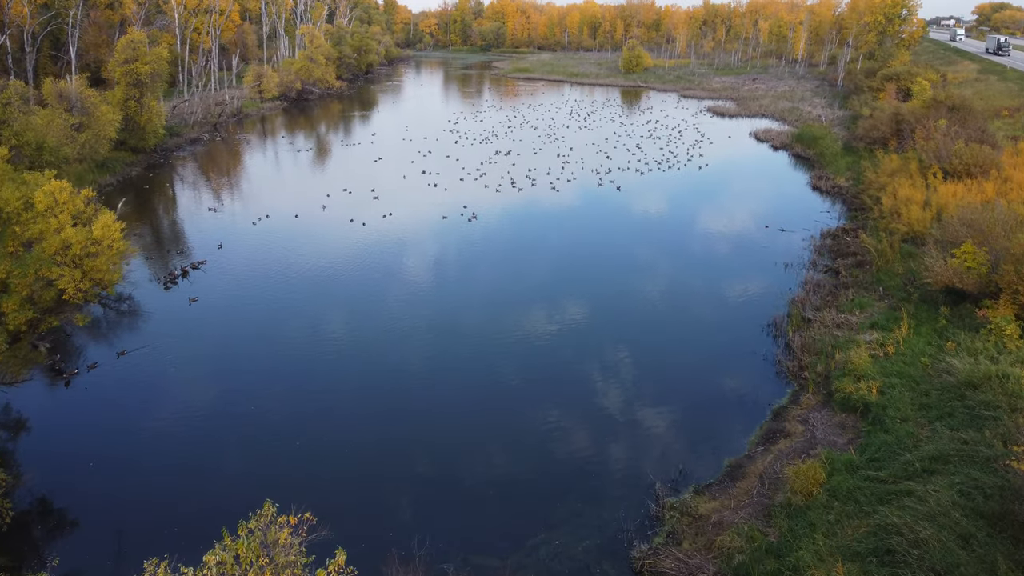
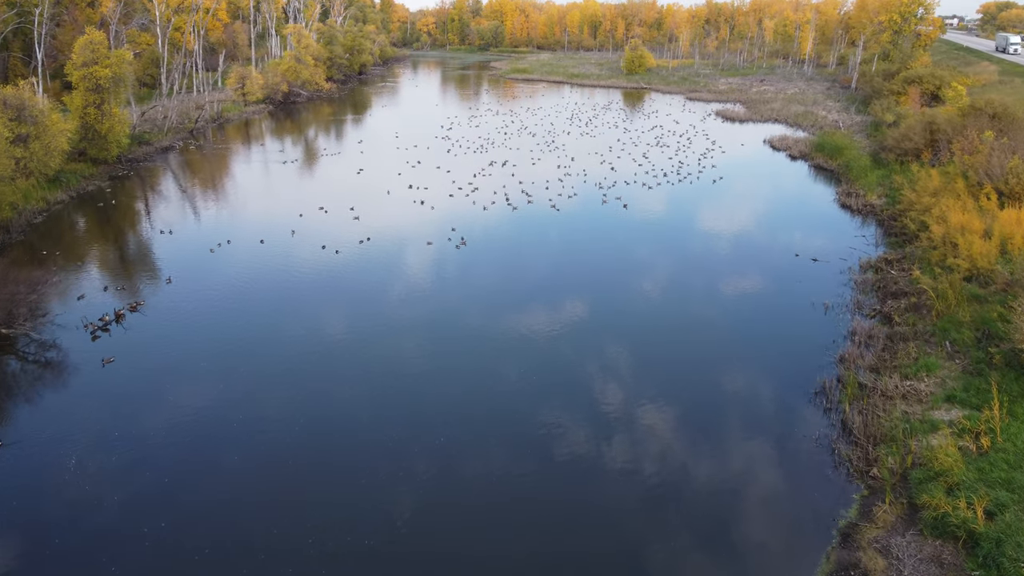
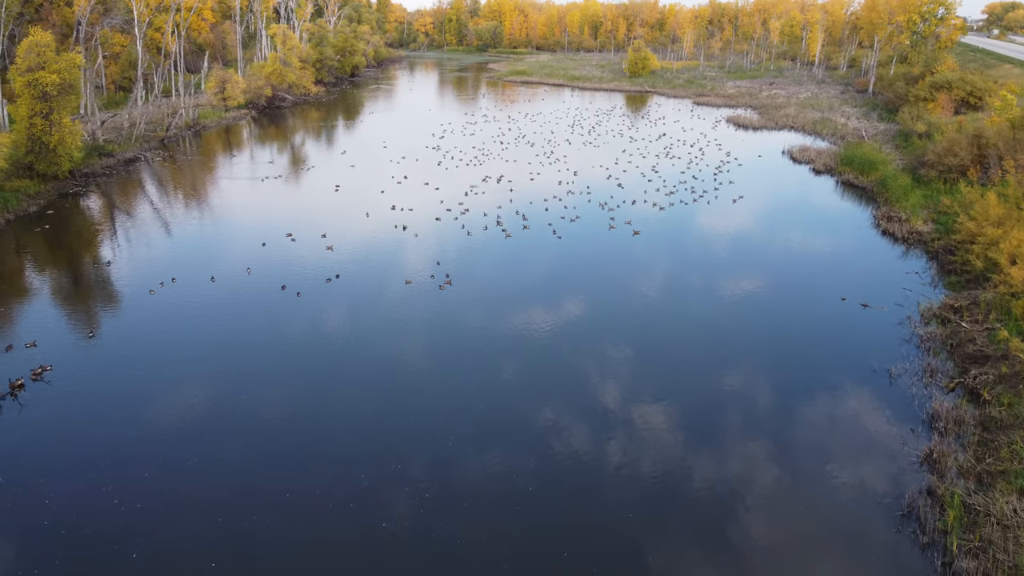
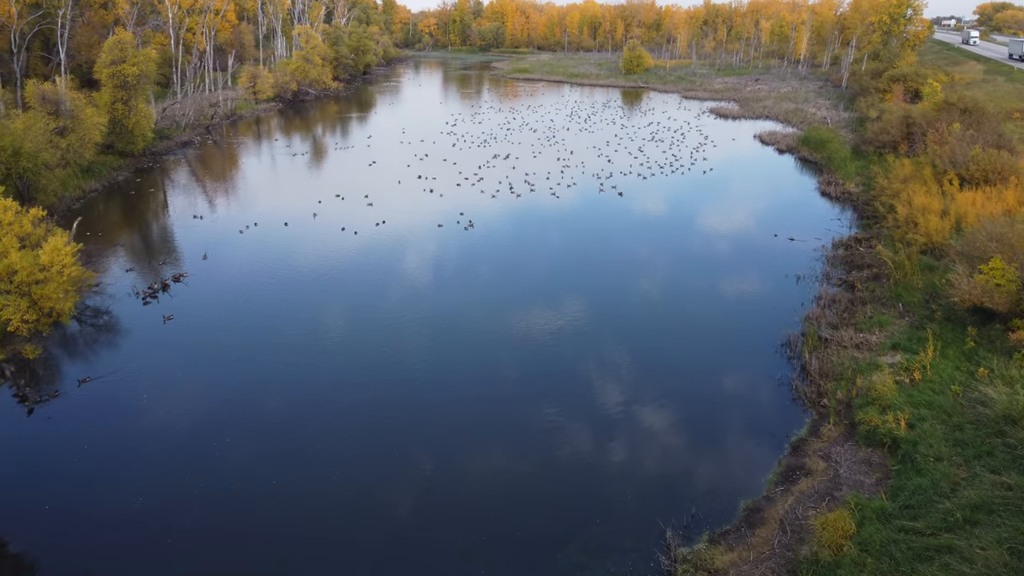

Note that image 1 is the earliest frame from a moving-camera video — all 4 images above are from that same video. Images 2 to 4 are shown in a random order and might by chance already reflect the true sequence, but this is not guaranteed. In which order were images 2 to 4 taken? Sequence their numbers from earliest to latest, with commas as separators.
4, 2, 3
